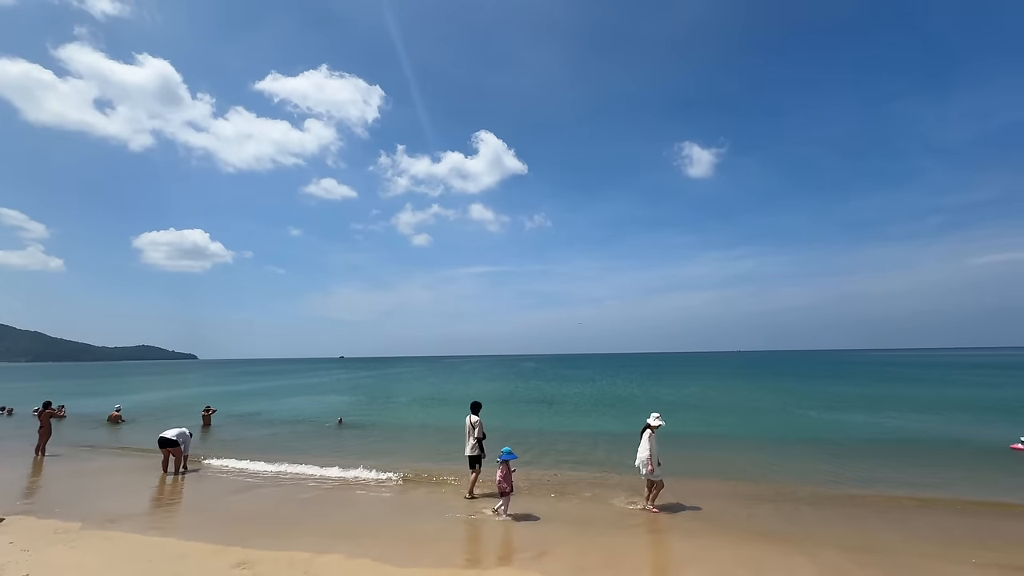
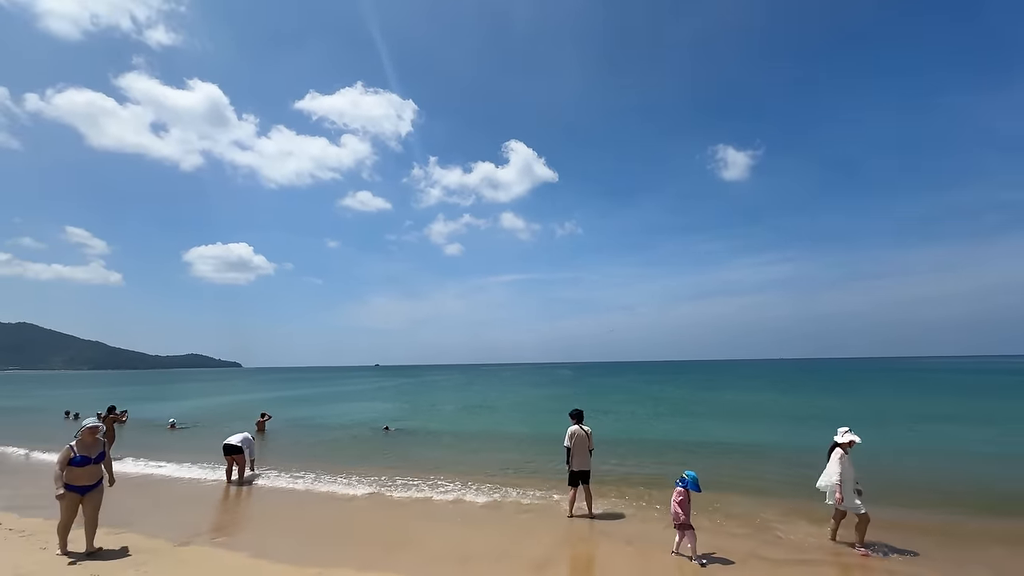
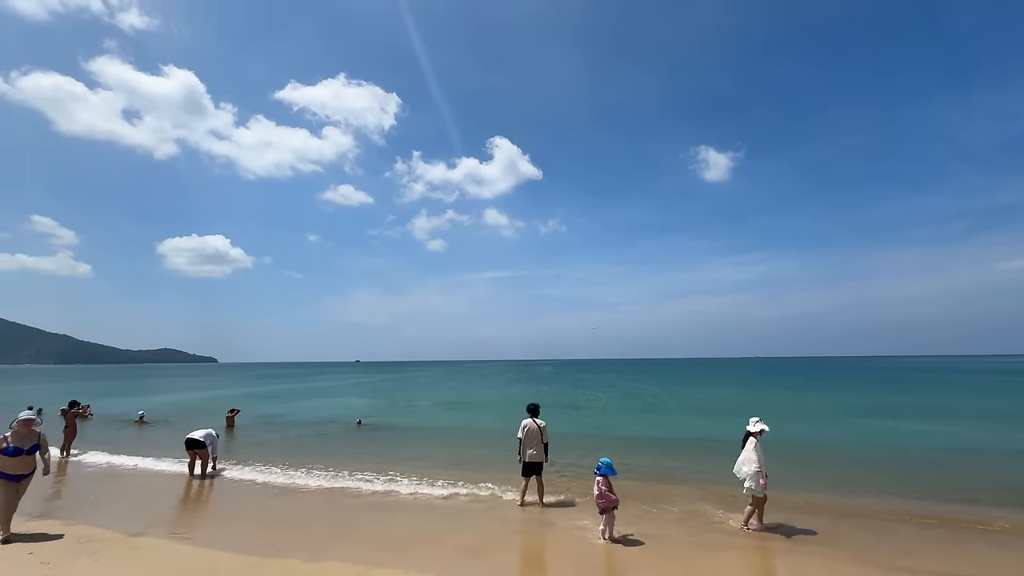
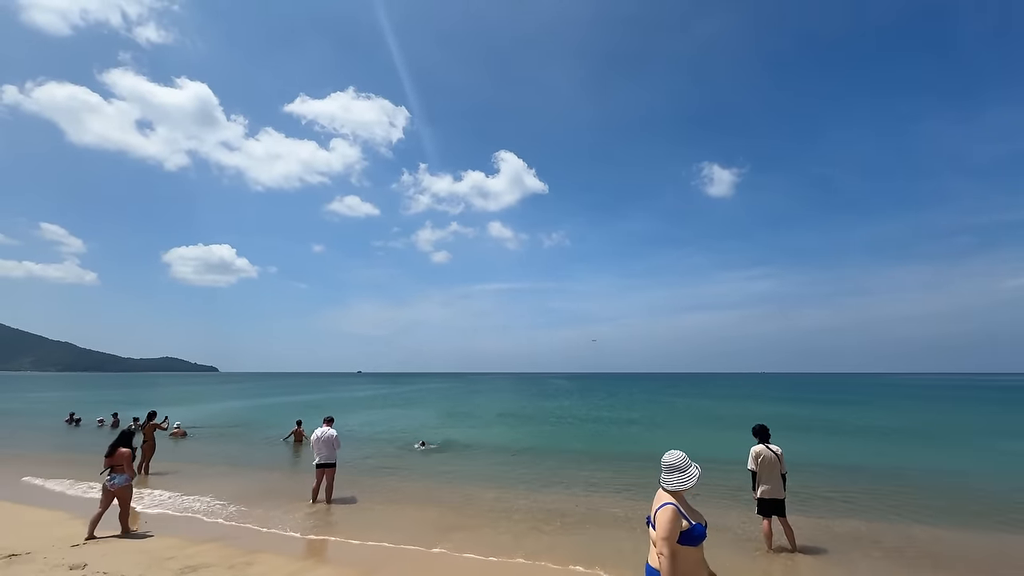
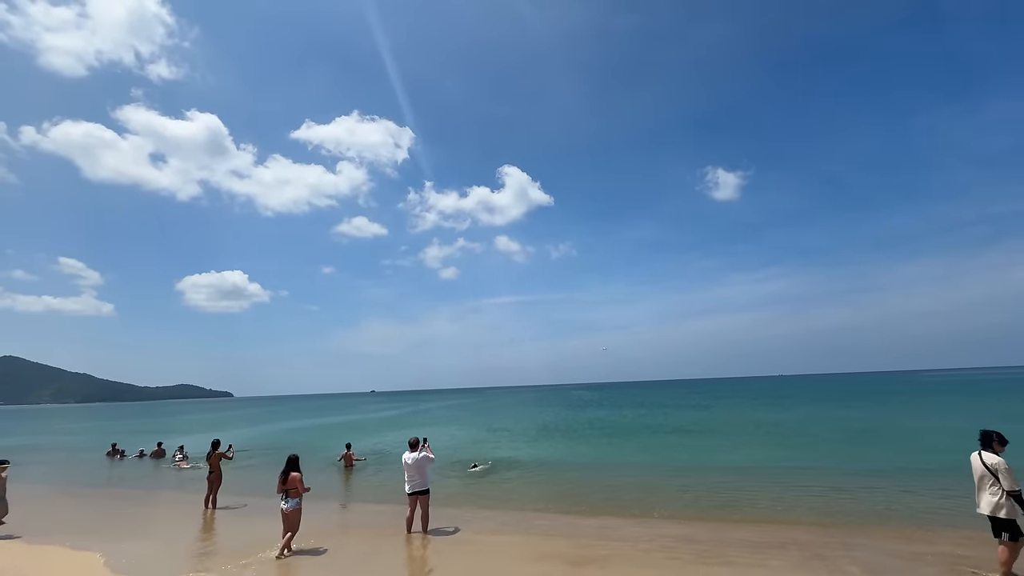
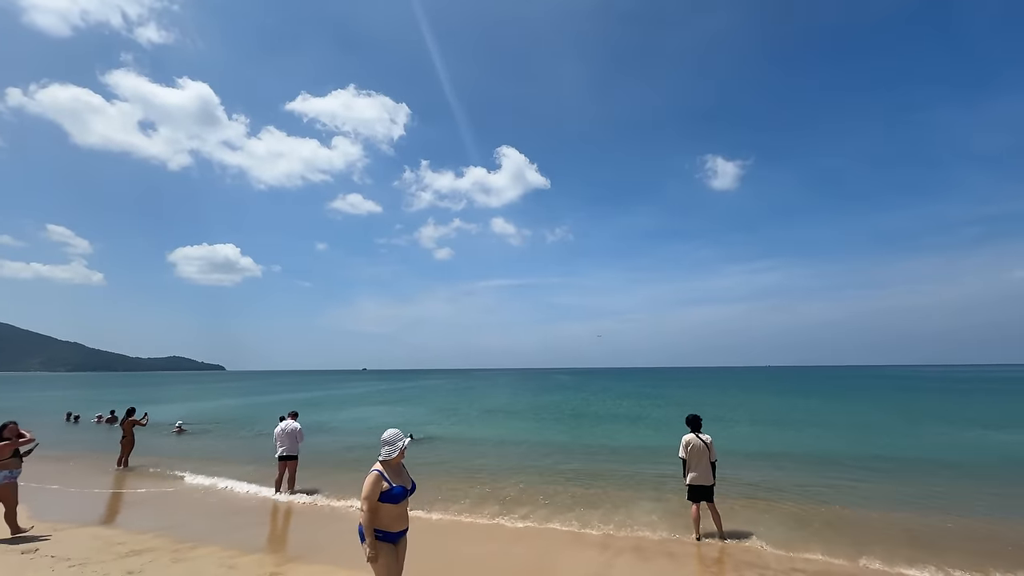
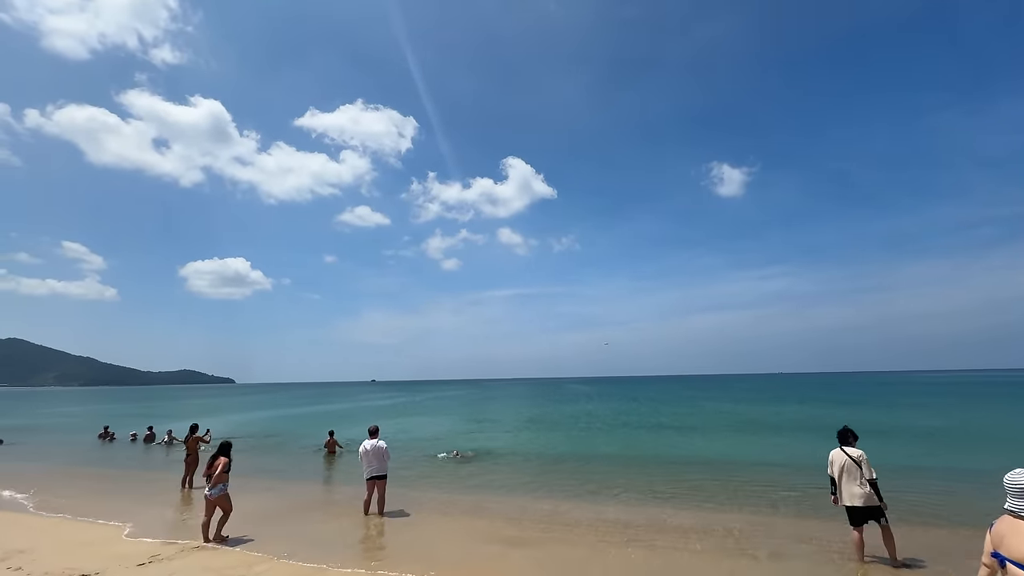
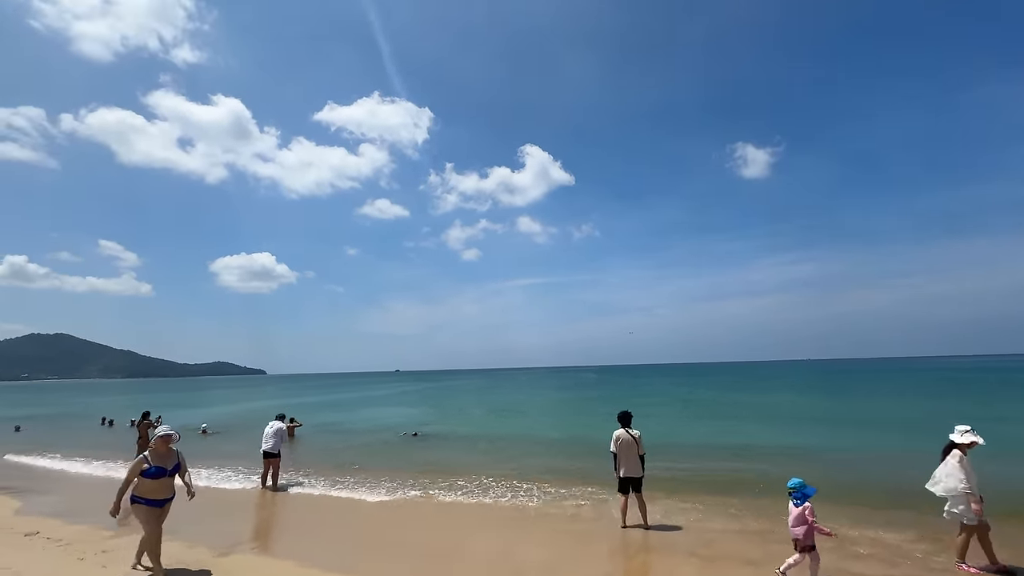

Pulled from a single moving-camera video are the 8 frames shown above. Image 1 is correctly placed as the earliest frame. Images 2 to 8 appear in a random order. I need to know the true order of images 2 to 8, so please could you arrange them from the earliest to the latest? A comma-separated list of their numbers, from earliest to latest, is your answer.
3, 2, 8, 6, 4, 7, 5
